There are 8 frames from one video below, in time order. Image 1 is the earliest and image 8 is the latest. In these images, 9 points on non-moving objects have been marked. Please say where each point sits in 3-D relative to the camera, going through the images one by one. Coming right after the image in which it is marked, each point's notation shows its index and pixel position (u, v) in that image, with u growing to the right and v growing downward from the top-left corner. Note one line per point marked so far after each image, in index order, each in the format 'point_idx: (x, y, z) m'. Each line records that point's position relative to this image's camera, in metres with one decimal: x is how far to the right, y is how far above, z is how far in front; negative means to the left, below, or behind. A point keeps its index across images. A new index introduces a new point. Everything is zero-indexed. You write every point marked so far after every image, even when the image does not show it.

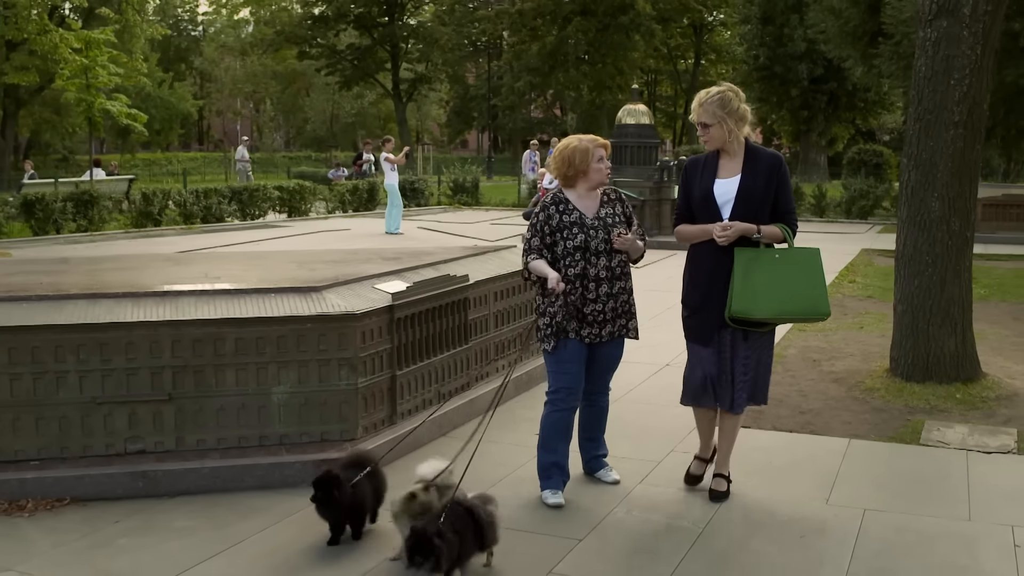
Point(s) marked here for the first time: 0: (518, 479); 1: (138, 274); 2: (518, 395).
0: (0.0, -0.7, +4.9) m
1: (-1.8, +0.1, +5.9) m
2: (0.0, -0.5, +6.6) m
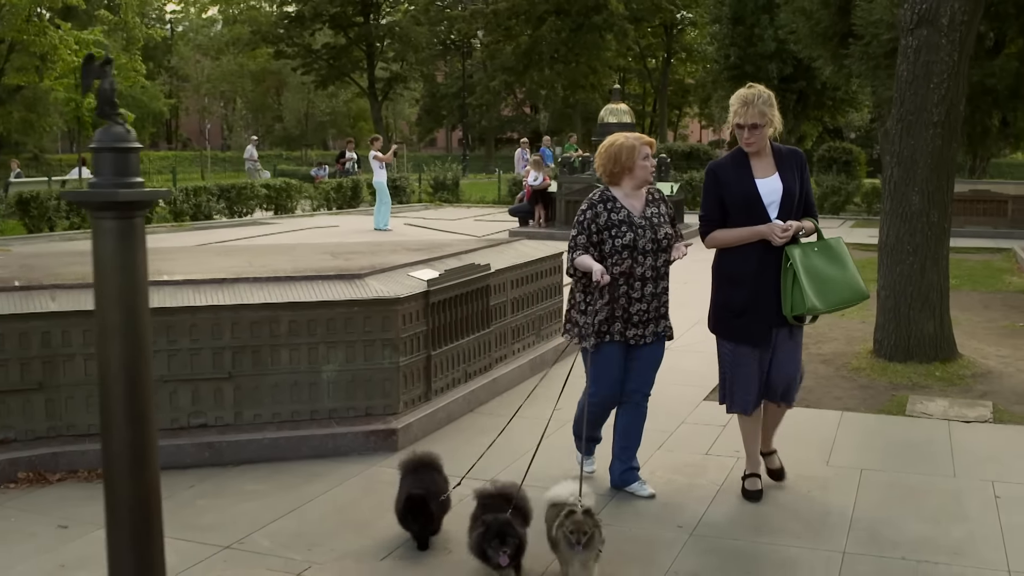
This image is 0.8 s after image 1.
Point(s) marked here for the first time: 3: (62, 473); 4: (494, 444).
0: (+0.2, -0.7, +5.4) m
1: (-1.7, +0.1, +6.4) m
2: (+0.1, -0.5, +7.1) m
3: (-1.7, -0.7, +4.9) m
4: (-0.1, -0.7, +5.5) m
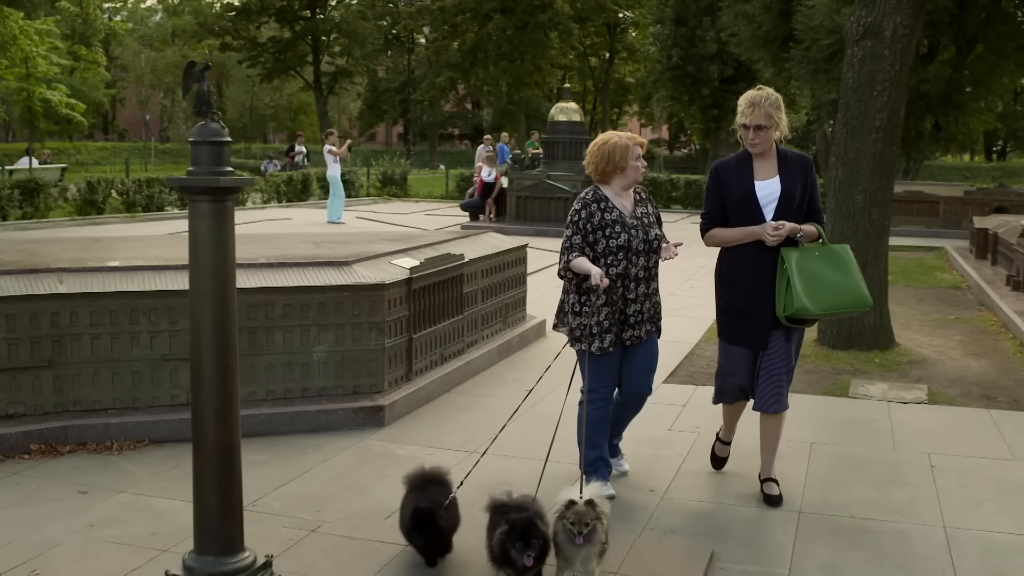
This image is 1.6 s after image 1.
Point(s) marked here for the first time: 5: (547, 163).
0: (0.0, -0.6, +5.8) m
1: (-1.8, +0.2, +6.7) m
2: (-0.1, -0.4, +7.5) m
3: (-1.8, -0.6, +5.2) m
4: (-0.2, -0.6, +5.9) m
5: (+0.5, +1.9, +19.0) m
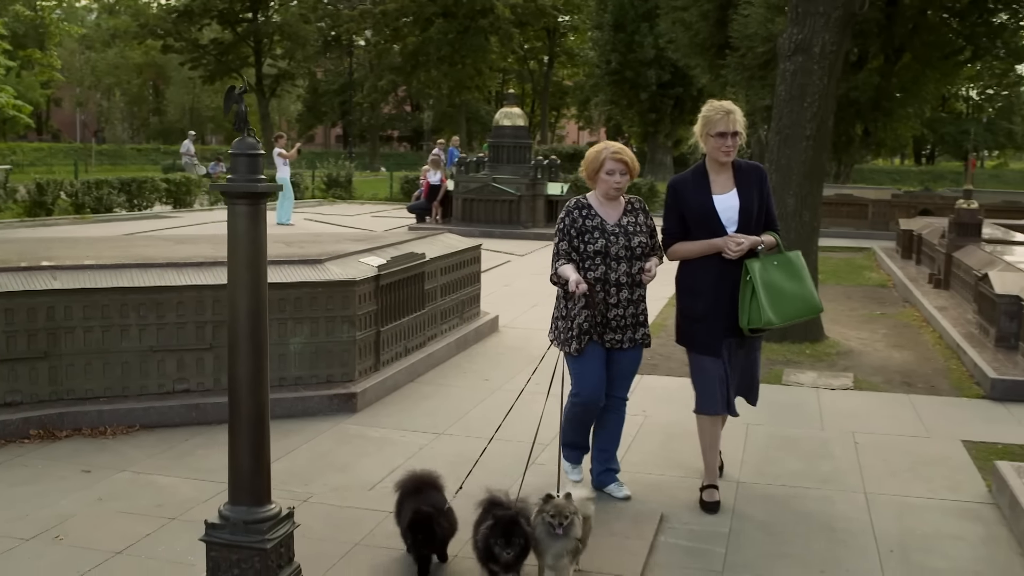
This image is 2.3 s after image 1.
0: (-0.1, -0.6, +6.3) m
1: (-2.0, +0.2, +7.1) m
2: (-0.3, -0.4, +8.0) m
3: (-2.0, -0.6, +5.6) m
4: (-0.4, -0.6, +6.4) m
5: (-0.3, +1.9, +19.5) m
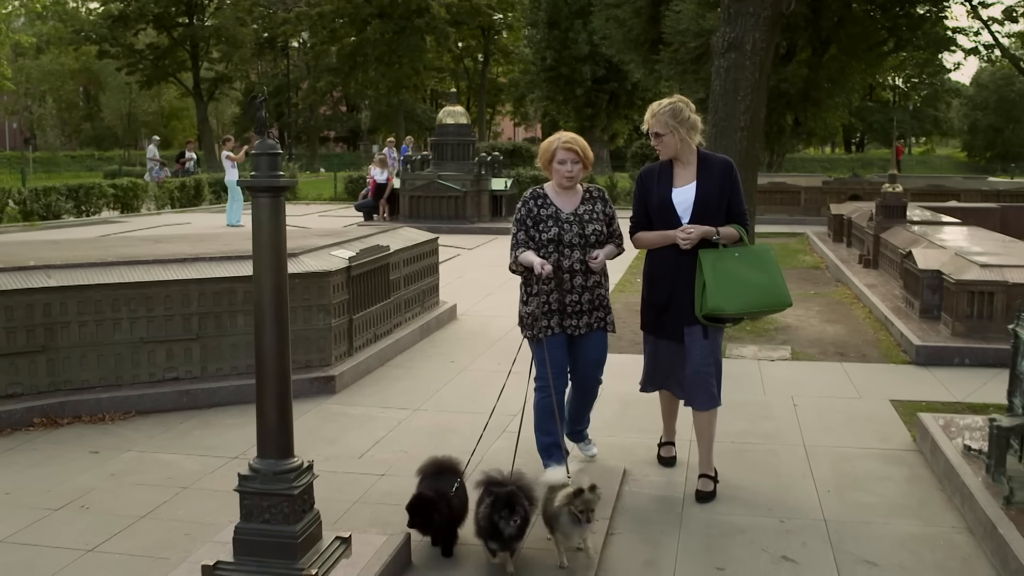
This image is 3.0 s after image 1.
0: (-0.3, -0.5, +6.8) m
1: (-2.3, +0.2, +7.5) m
2: (-0.6, -0.3, +8.4) m
3: (-2.1, -0.6, +6.0) m
4: (-0.6, -0.5, +6.9) m
5: (-1.2, +2.0, +19.9) m
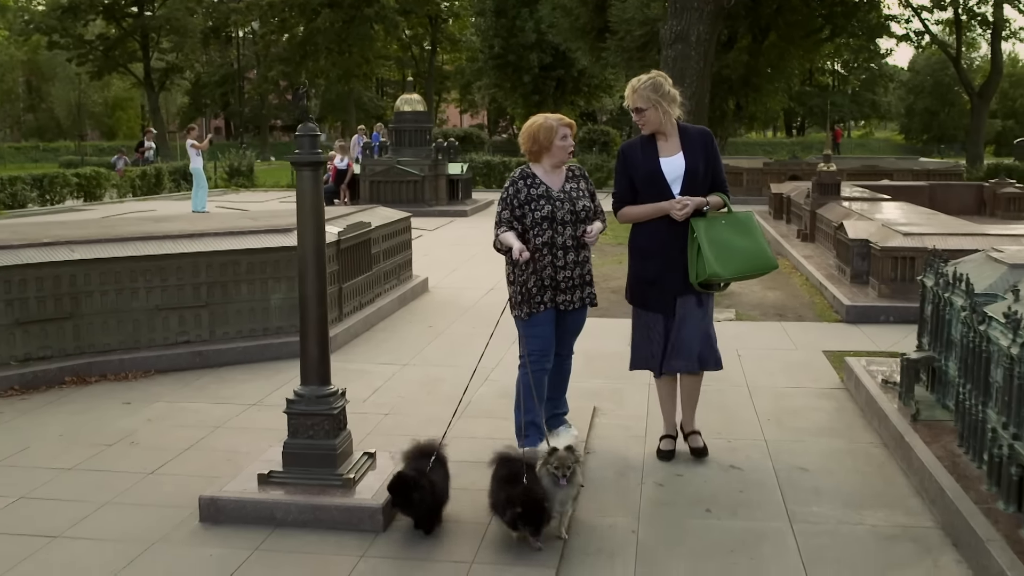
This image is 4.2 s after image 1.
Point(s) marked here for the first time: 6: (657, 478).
0: (-0.5, -0.4, +7.6) m
1: (-2.5, +0.4, +8.1) m
2: (-0.8, -0.1, +9.2) m
3: (-2.2, -0.5, +6.7) m
4: (-0.7, -0.4, +7.6) m
5: (-1.9, +2.3, +20.6) m
6: (+0.6, -0.7, +4.7) m
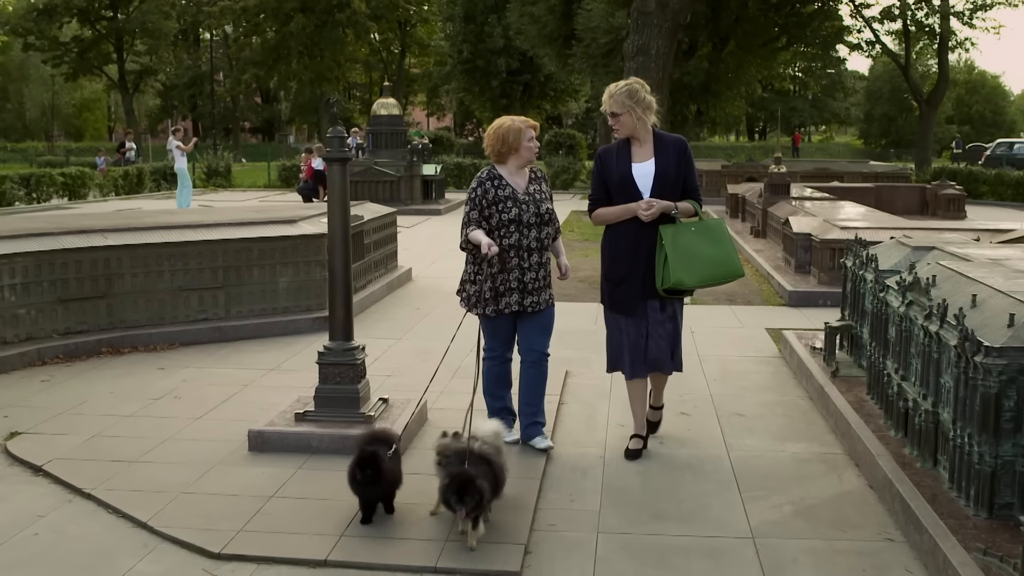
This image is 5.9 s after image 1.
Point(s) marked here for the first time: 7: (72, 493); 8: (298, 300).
0: (-0.6, -0.3, +8.5) m
1: (-2.6, +0.5, +9.0) m
2: (-1.0, 0.0, +10.1) m
3: (-2.3, -0.4, +7.6) m
4: (-0.8, -0.3, +8.6) m
5: (-2.4, +2.3, +21.6) m
6: (+0.5, -0.6, +5.7) m
7: (-1.6, -0.8, +4.6) m
8: (-1.4, -0.1, +8.3) m
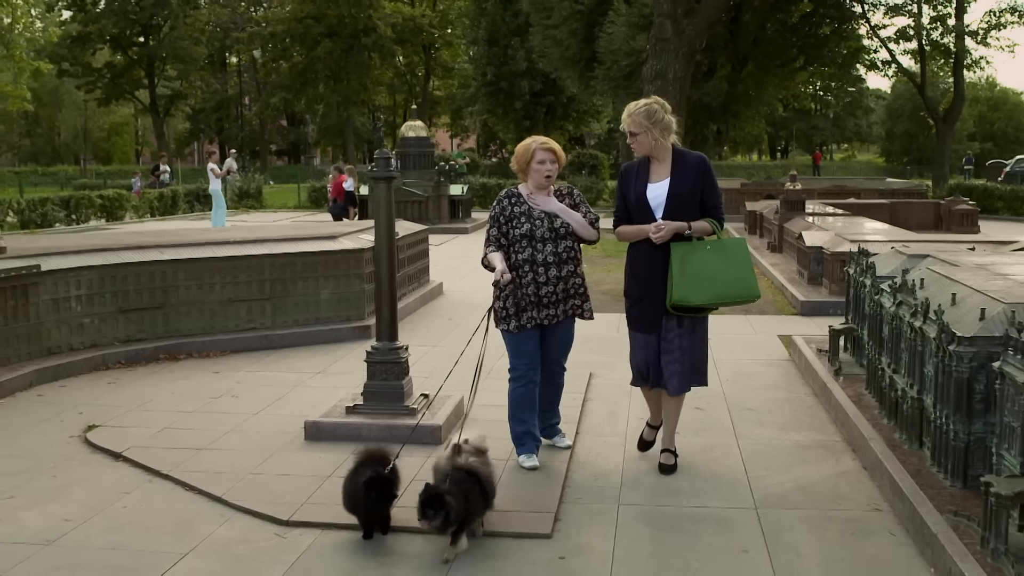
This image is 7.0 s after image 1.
0: (-0.4, -0.3, +9.1) m
1: (-2.4, +0.4, +9.7) m
2: (-0.8, -0.2, +10.7) m
3: (-2.2, -0.4, +8.2) m
4: (-0.7, -0.3, +9.1) m
5: (-2.0, +2.0, +22.2) m
6: (+0.6, -0.6, +6.3) m
7: (-1.5, -0.8, +5.2) m
8: (-1.2, -0.2, +8.9) m
